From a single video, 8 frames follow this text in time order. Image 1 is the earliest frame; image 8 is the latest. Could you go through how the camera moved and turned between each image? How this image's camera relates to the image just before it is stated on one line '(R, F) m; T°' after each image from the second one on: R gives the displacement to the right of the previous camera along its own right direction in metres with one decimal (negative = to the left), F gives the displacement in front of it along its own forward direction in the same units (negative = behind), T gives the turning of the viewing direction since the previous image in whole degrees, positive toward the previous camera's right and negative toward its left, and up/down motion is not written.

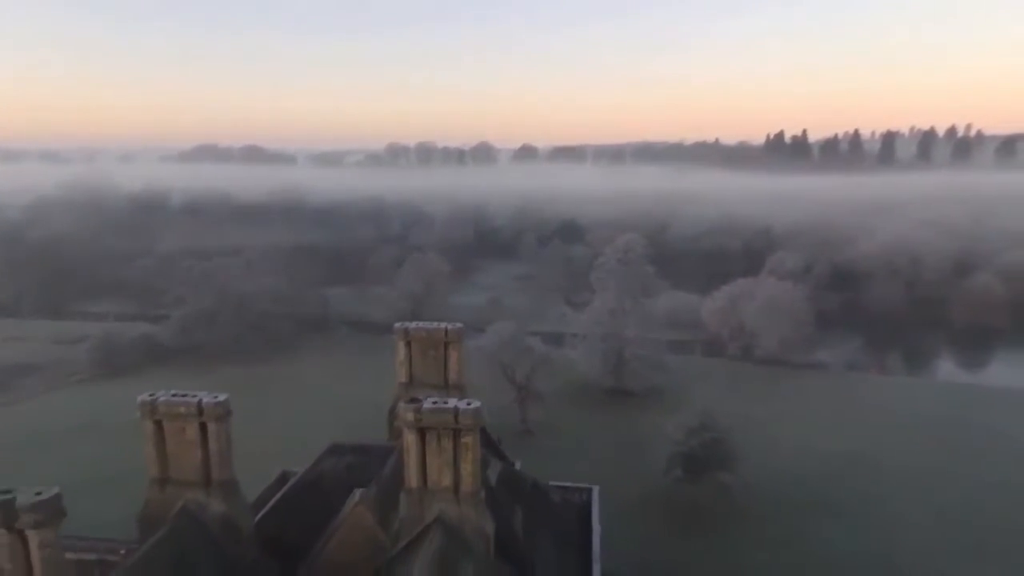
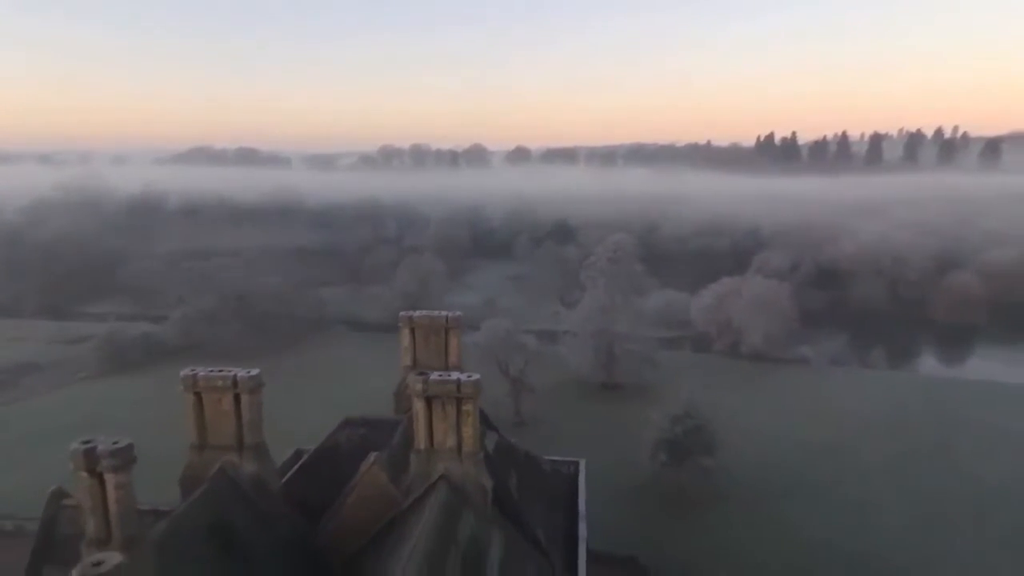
(0.0, -1.1) m; +1°
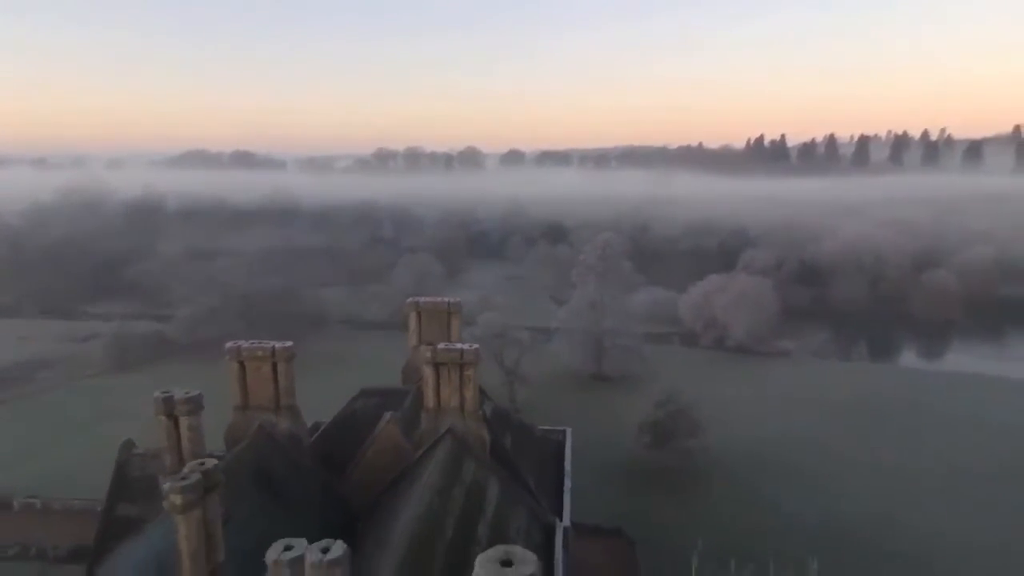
(0.0, -1.6) m; 0°
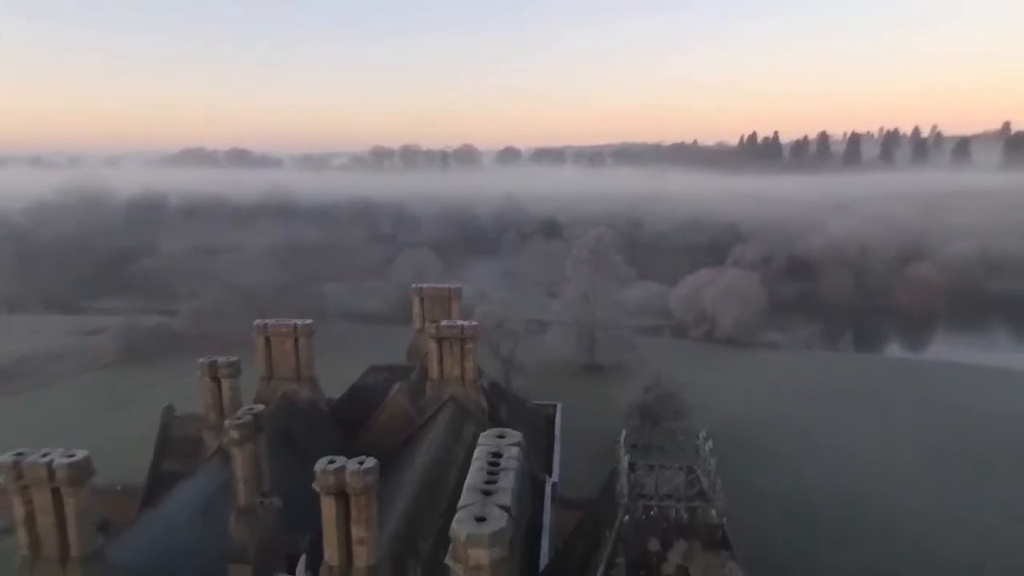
(0.0, -1.3) m; 0°
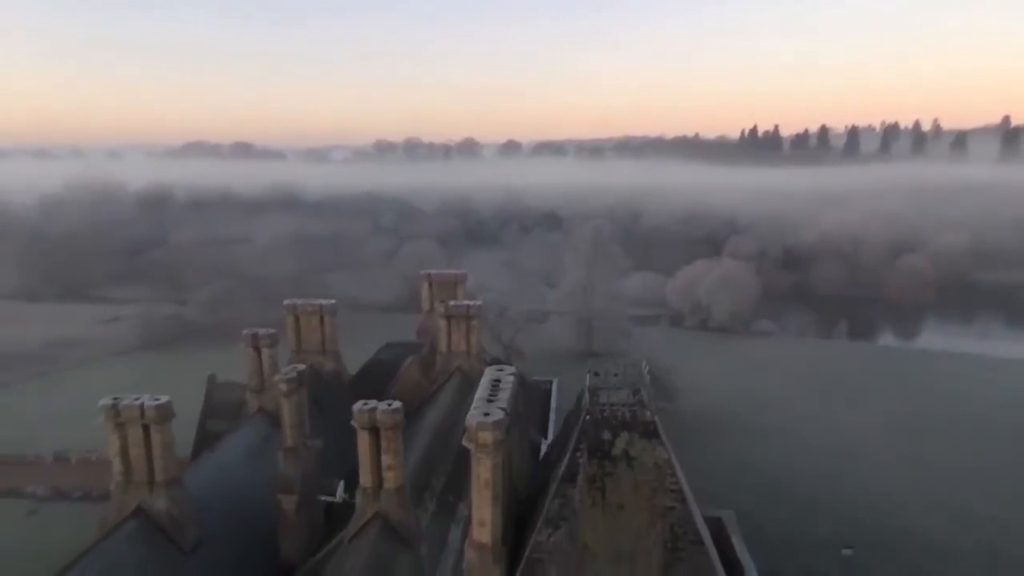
(0.0, -1.5) m; 0°
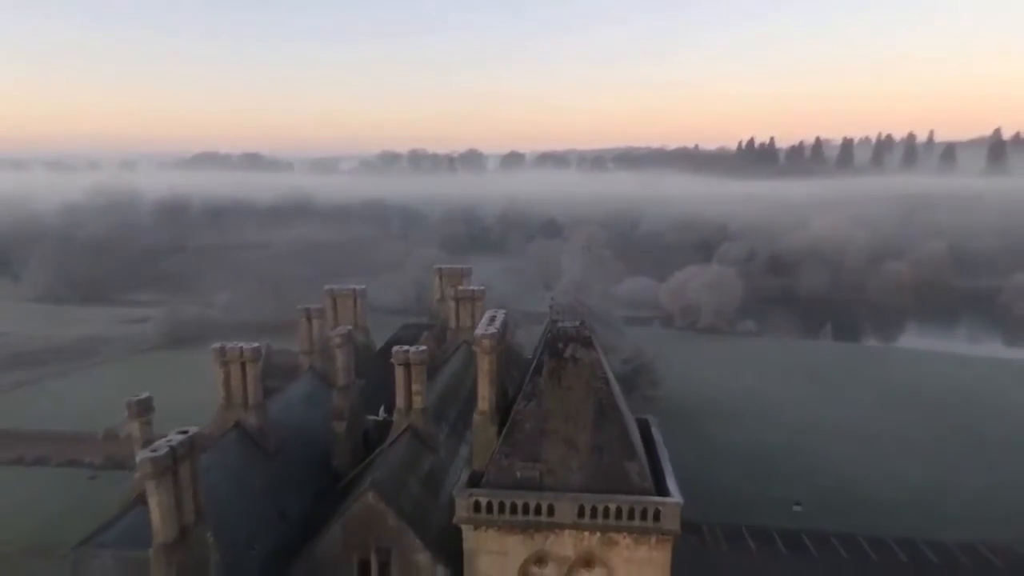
(+0.1, -3.0) m; 0°
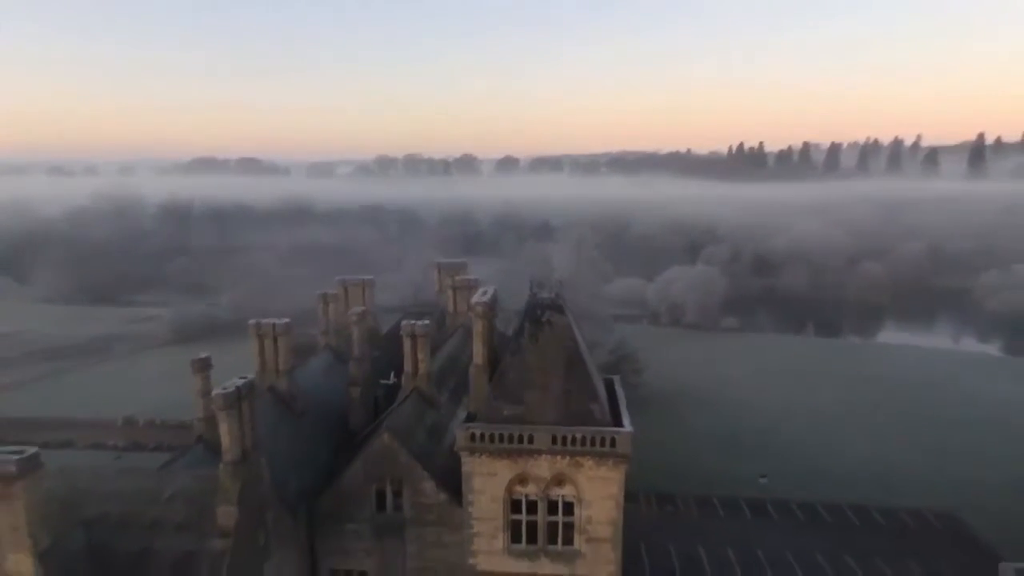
(+0.1, -2.1) m; 0°
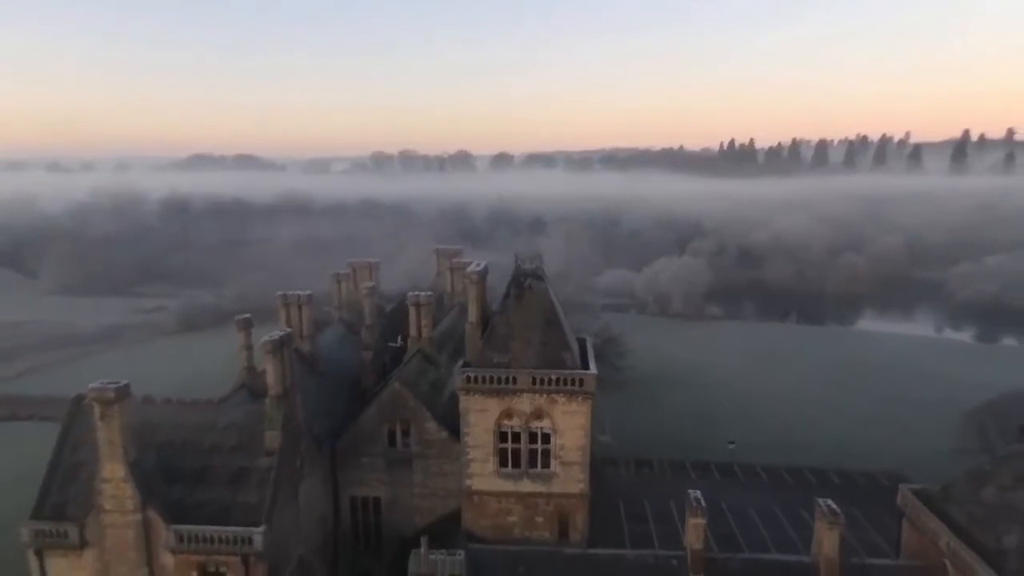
(+0.1, -2.2) m; 0°
